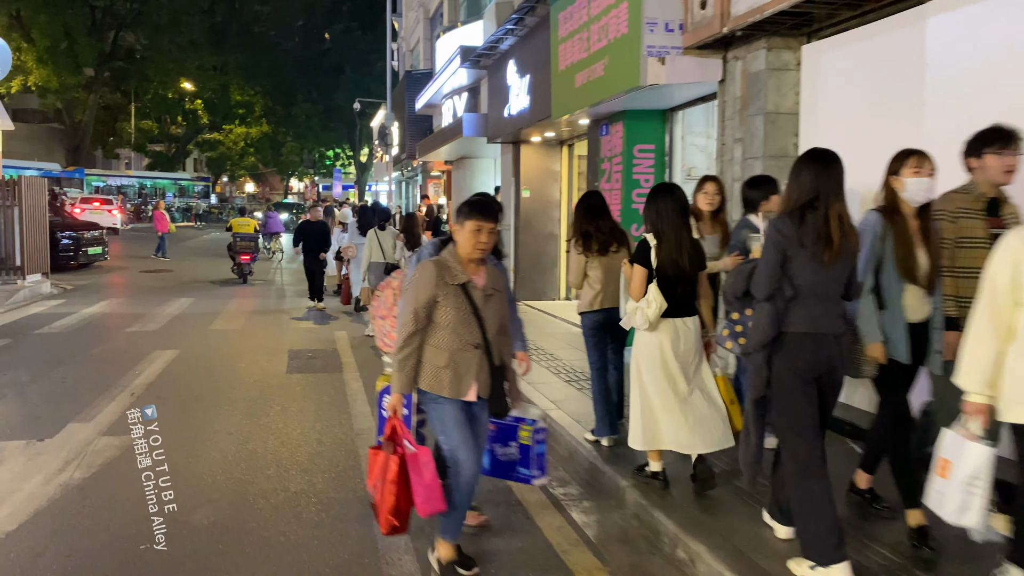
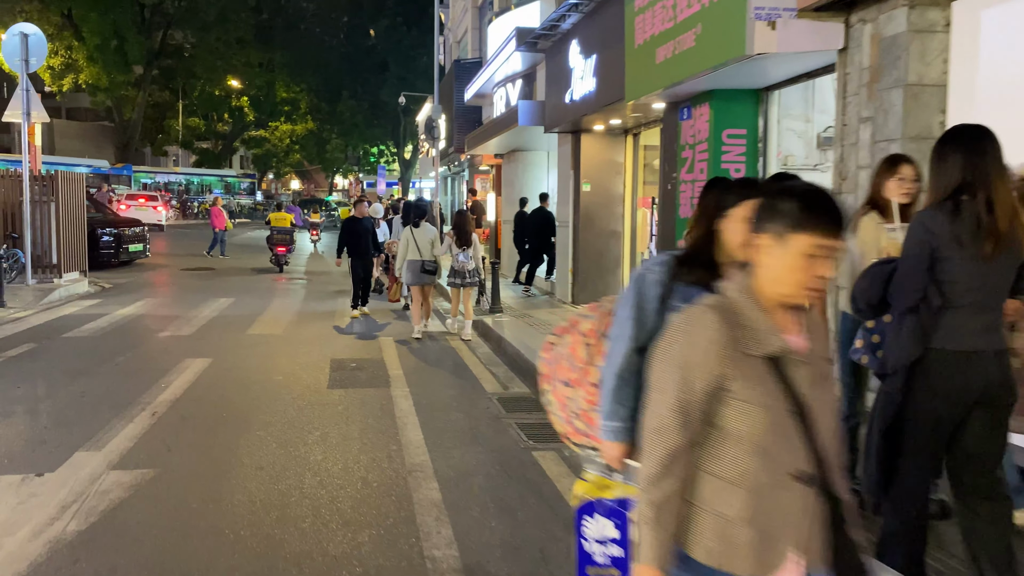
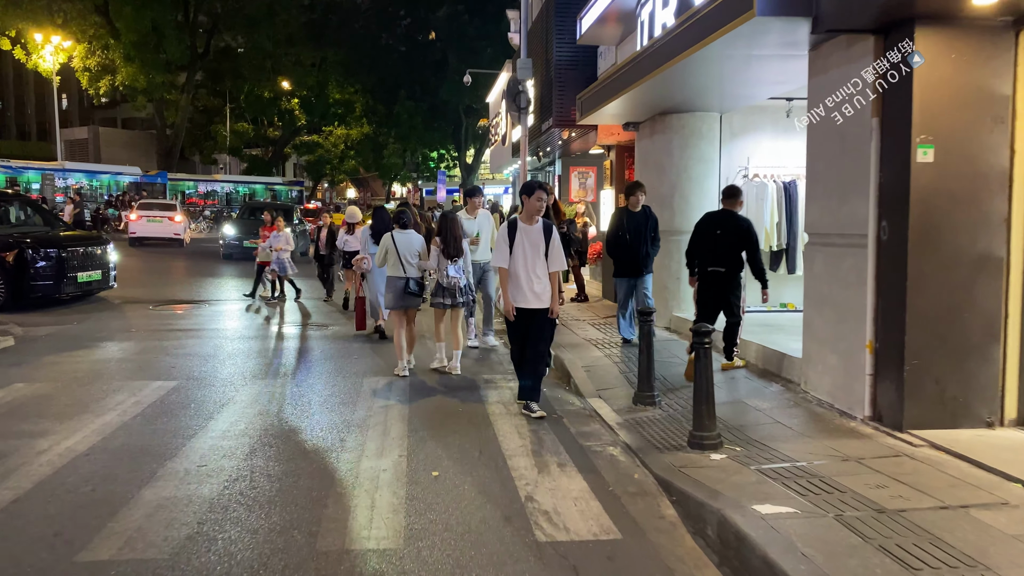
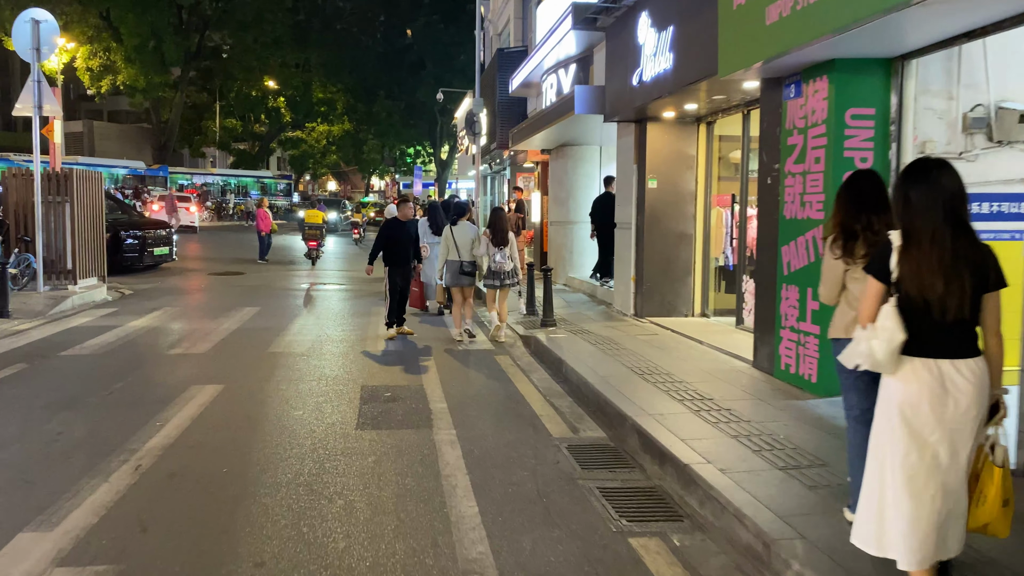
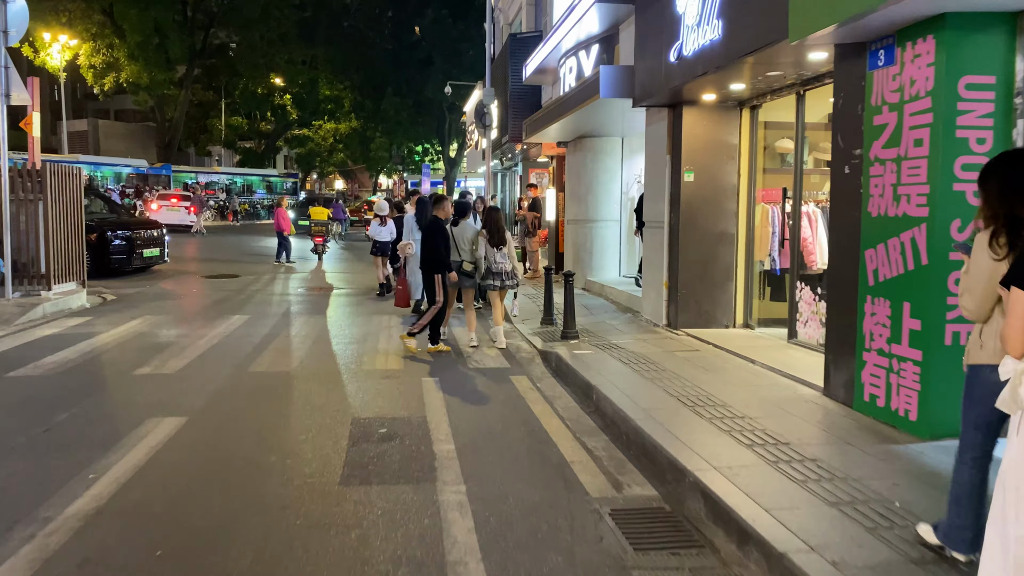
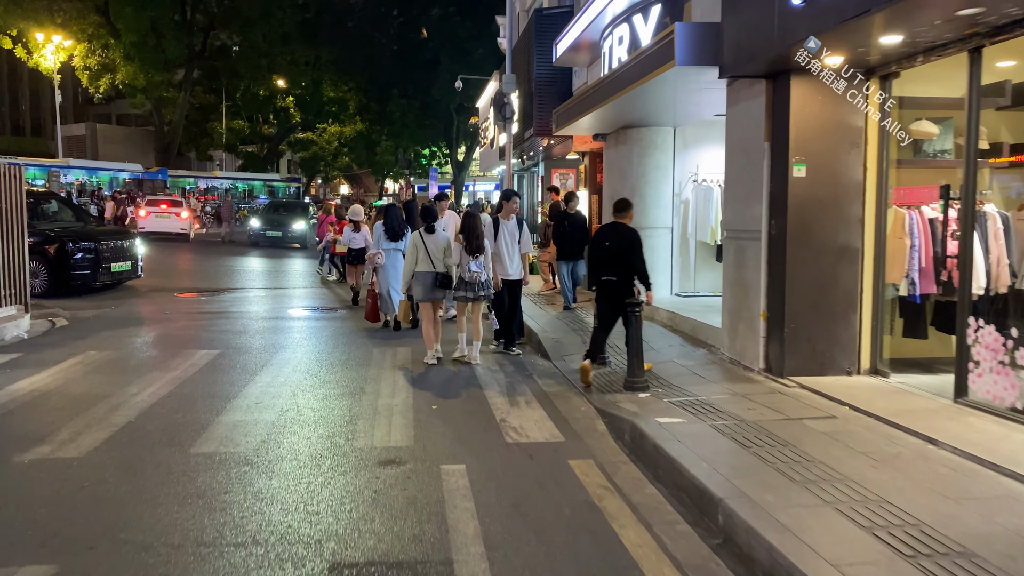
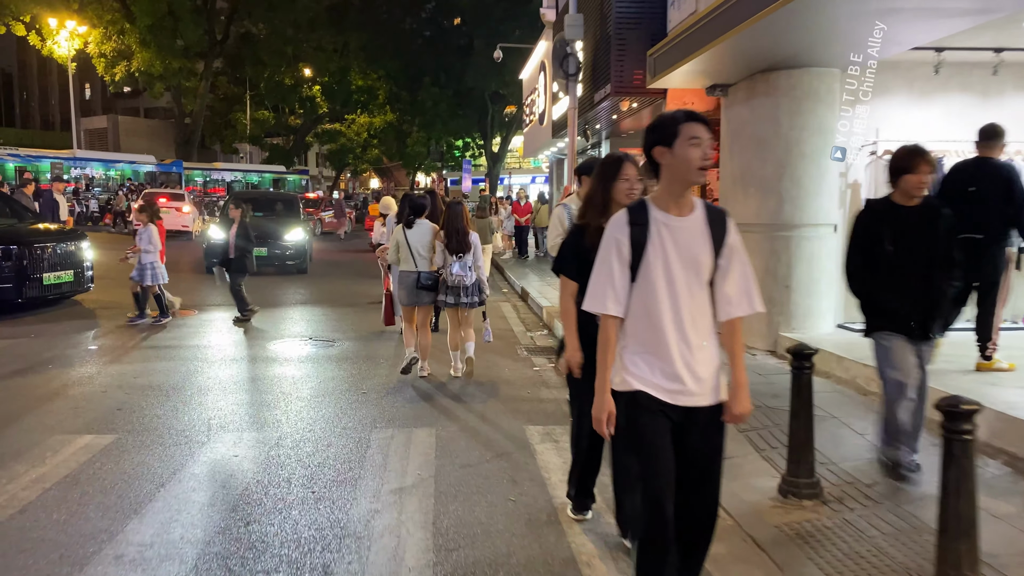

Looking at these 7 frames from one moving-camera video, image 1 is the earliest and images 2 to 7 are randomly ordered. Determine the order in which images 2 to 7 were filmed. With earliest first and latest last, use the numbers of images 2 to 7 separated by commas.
2, 4, 5, 6, 3, 7
